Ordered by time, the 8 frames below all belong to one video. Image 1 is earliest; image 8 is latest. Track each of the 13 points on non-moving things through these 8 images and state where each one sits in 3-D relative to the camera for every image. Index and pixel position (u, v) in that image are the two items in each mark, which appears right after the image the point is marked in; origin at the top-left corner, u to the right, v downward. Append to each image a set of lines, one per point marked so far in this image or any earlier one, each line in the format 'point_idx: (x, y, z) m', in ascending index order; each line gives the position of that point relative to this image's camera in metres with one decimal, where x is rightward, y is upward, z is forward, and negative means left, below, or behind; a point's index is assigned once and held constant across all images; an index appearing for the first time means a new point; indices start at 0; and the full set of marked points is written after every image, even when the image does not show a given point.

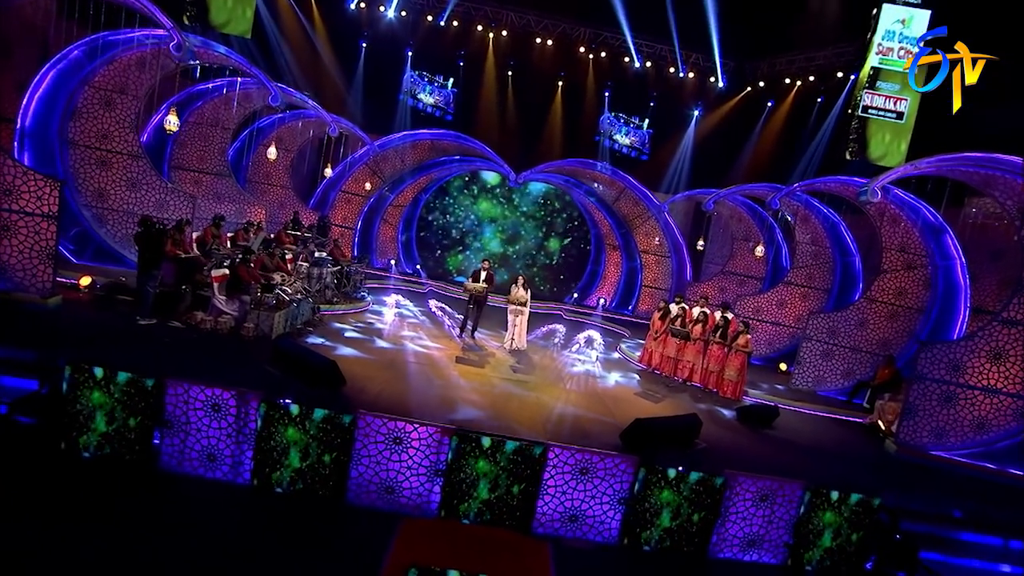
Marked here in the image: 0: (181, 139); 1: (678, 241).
0: (-7.9, +3.5, +12.9) m
1: (+5.5, +1.5, +18.1) m
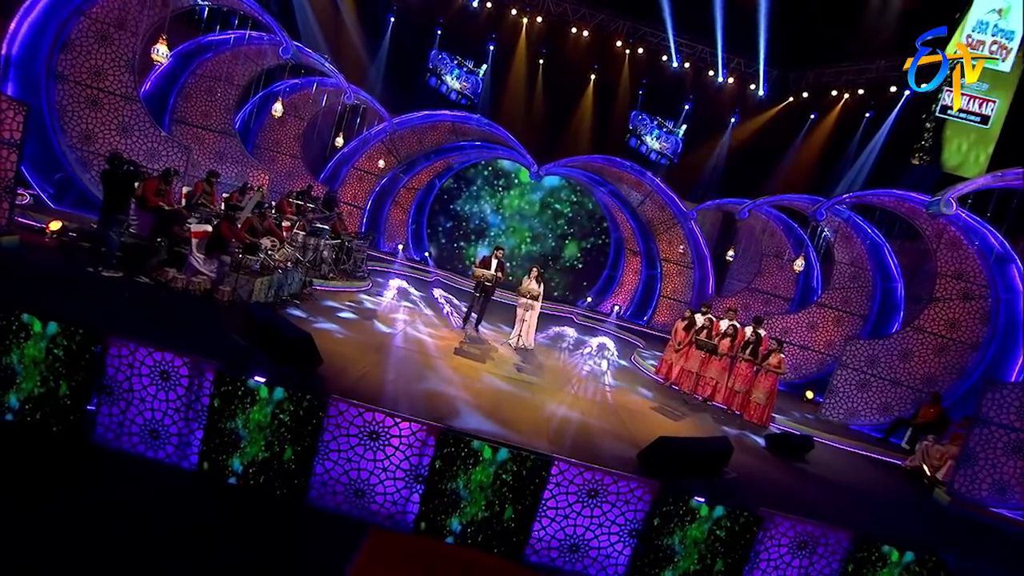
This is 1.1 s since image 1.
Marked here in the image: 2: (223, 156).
0: (-7.3, +4.4, +12.1) m
1: (+5.9, +1.1, +17.0) m
2: (-6.7, +3.1, +12.6) m
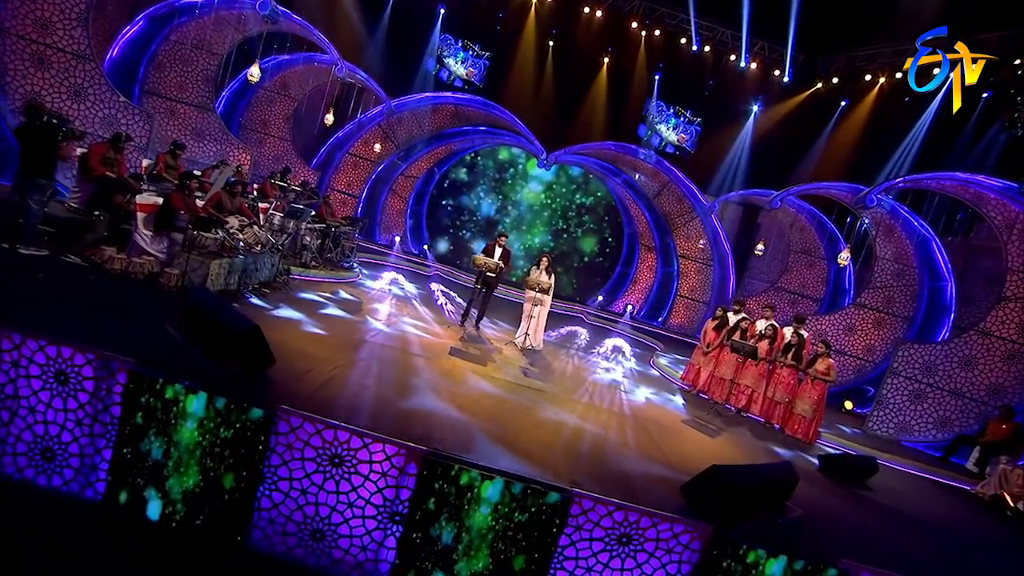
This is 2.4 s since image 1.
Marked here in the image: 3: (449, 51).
0: (-7.1, +4.6, +10.9) m
1: (+6.1, +1.1, +15.7) m
2: (-6.5, +3.3, +11.4) m
3: (-1.8, +6.6, +15.7) m
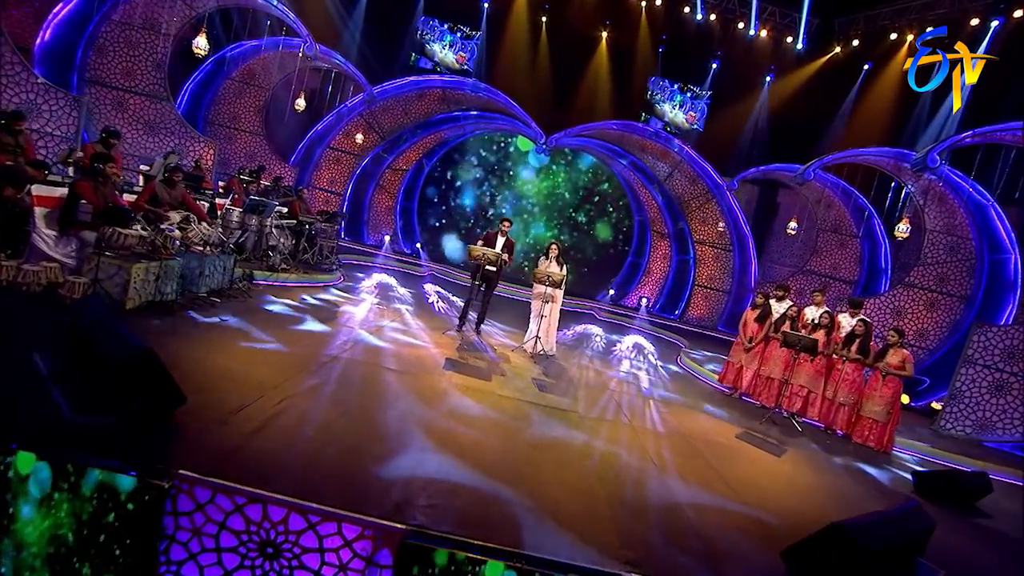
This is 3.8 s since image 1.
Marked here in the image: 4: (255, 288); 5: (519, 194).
0: (-7.2, +4.3, +9.5) m
1: (+6.1, +1.5, +14.3) m
2: (-6.6, +3.0, +10.0) m
3: (-2.0, +6.5, +14.3) m
4: (-3.4, 0.0, +7.3) m
5: (+0.3, +3.0, +16.8) m
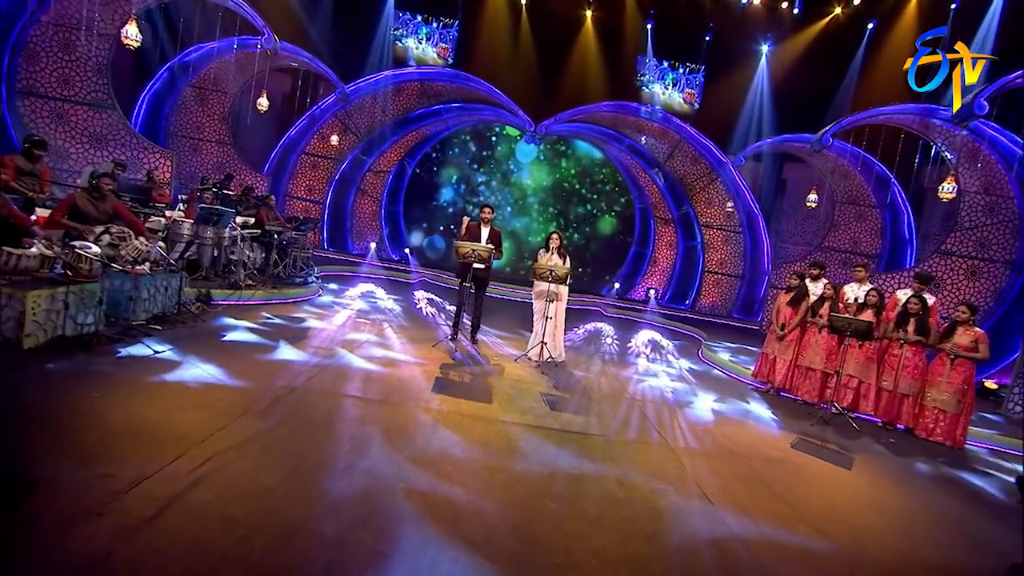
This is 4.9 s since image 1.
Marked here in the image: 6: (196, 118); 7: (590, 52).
0: (-7.6, +3.8, +8.5) m
1: (+5.9, +1.9, +13.4) m
2: (-6.8, +2.5, +9.0) m
3: (-2.5, +6.3, +13.3) m
4: (-3.4, -0.2, +6.2) m
5: (0.0, +2.9, +15.8) m
6: (-7.1, +3.8, +12.2) m
7: (+2.0, +6.1, +14.0) m
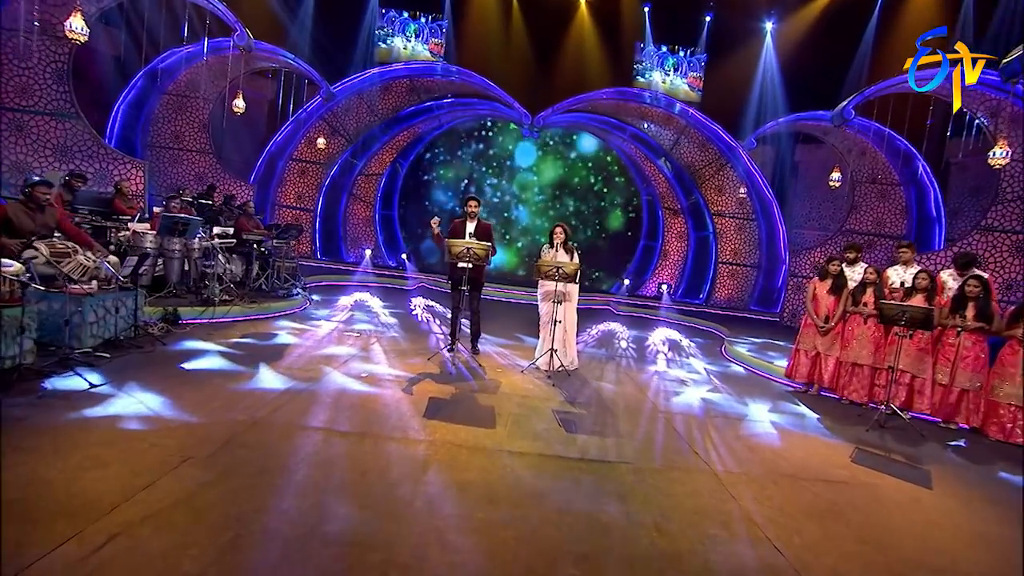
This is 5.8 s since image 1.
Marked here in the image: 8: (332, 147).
0: (-7.7, +3.4, +7.9) m
1: (+5.9, +2.2, +12.6) m
2: (-6.9, +2.1, +8.4) m
3: (-2.8, +6.2, +12.7) m
4: (-3.4, -0.4, +5.6) m
5: (0.0, +2.9, +15.1) m
6: (-7.2, +3.4, +11.5) m
7: (+1.8, +6.2, +13.3) m
8: (-4.5, +3.5, +13.5) m
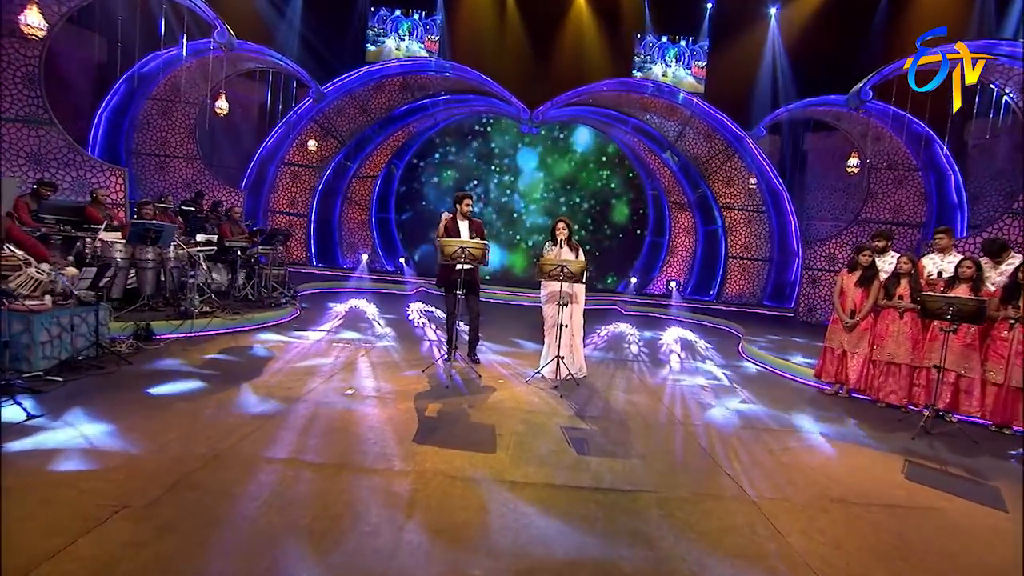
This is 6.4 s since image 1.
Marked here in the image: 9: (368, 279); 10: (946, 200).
0: (-7.8, +3.1, +7.5) m
1: (+5.9, +2.3, +12.1) m
2: (-6.9, +1.9, +8.0) m
3: (-2.9, +6.0, +12.2) m
4: (-3.4, -0.5, +5.1) m
5: (0.0, +2.8, +14.7) m
6: (-7.2, +3.2, +11.1) m
7: (+1.7, +6.2, +12.8) m
8: (-4.5, +3.3, +13.1) m
9: (-3.1, +0.2, +11.7) m
10: (+8.7, +1.8, +10.9) m
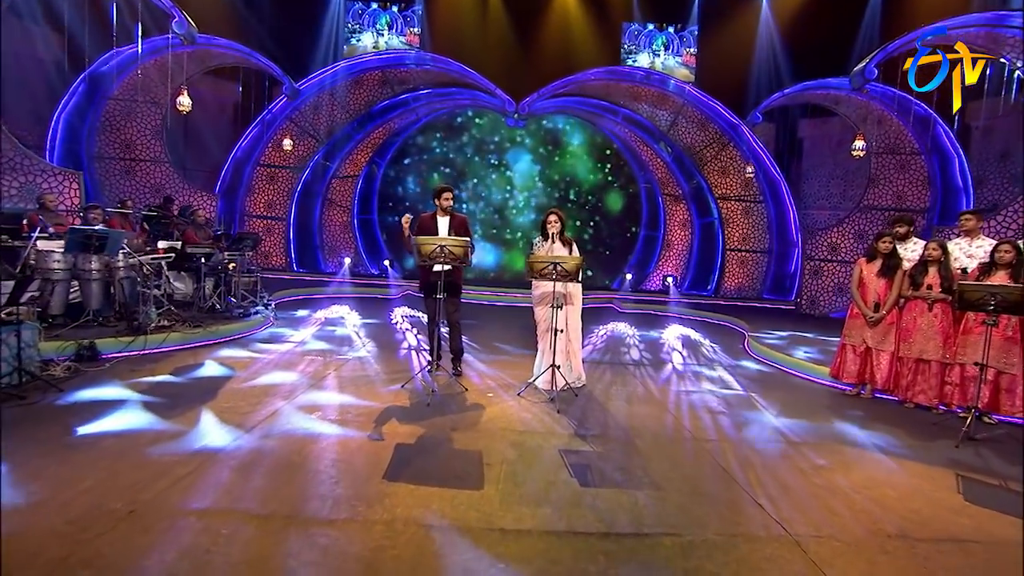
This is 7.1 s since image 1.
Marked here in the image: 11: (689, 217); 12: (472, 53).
0: (-8.0, +2.9, +6.8) m
1: (+5.6, +2.4, +11.6) m
2: (-7.1, +1.7, +7.3) m
3: (-3.2, +5.9, +11.6) m
4: (-3.4, -0.7, +4.5) m
5: (-0.3, +2.8, +14.1) m
6: (-7.5, +3.0, +10.5) m
7: (+1.3, +6.2, +12.3) m
8: (-4.8, +3.2, +12.5) m
9: (-3.3, +0.1, +11.1) m
10: (+8.5, +2.0, +10.4) m
11: (+4.4, +1.8, +13.7) m
12: (-0.9, +5.4, +12.2) m
